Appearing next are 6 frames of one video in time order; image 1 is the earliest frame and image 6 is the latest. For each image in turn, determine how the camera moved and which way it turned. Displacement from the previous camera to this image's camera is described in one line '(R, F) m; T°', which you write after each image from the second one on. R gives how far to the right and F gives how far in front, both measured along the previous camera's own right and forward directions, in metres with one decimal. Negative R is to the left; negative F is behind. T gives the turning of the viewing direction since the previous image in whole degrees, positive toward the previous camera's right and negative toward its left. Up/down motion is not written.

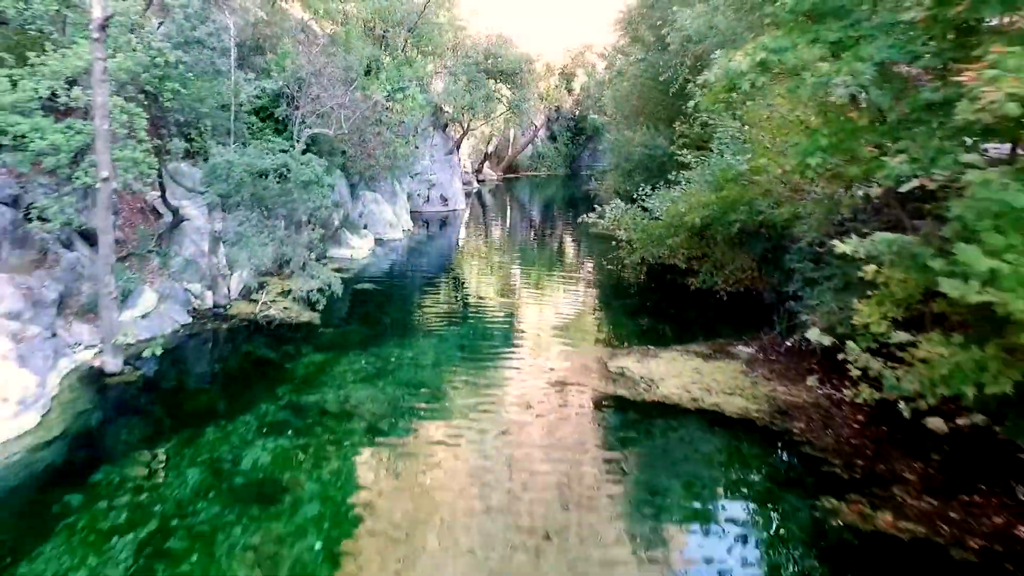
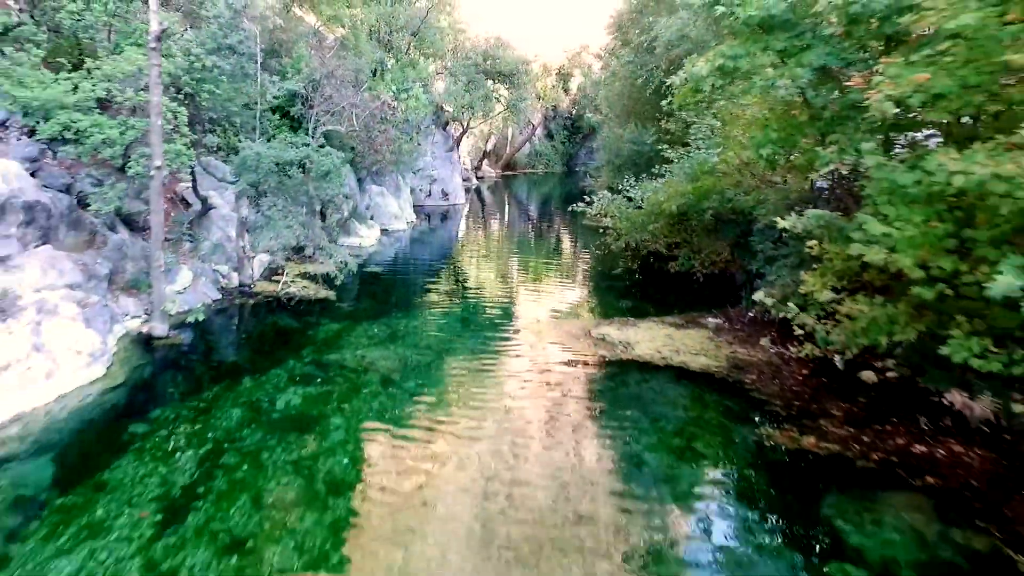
(+0.1, -1.5) m; 0°
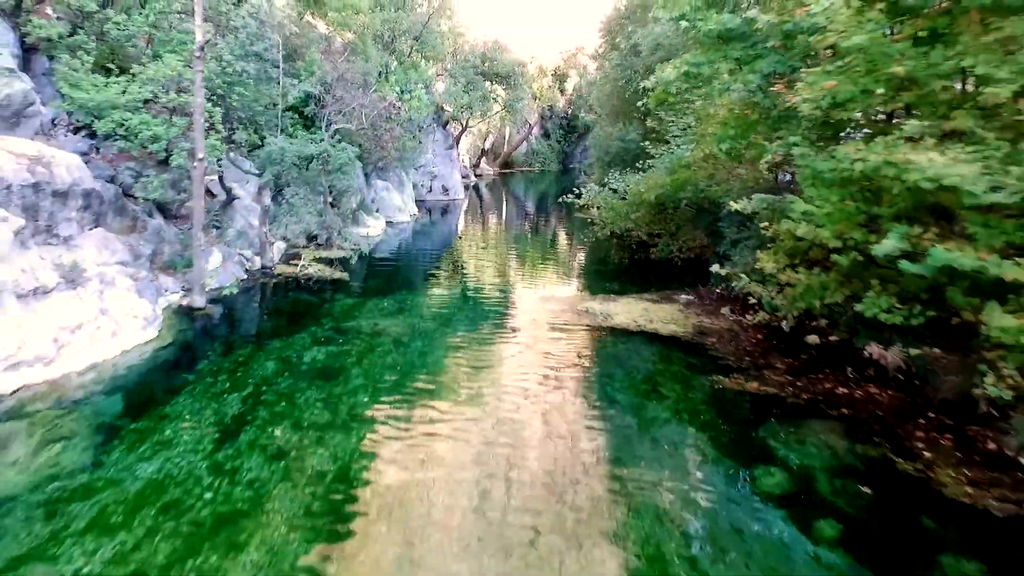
(+0.1, -1.6) m; 0°
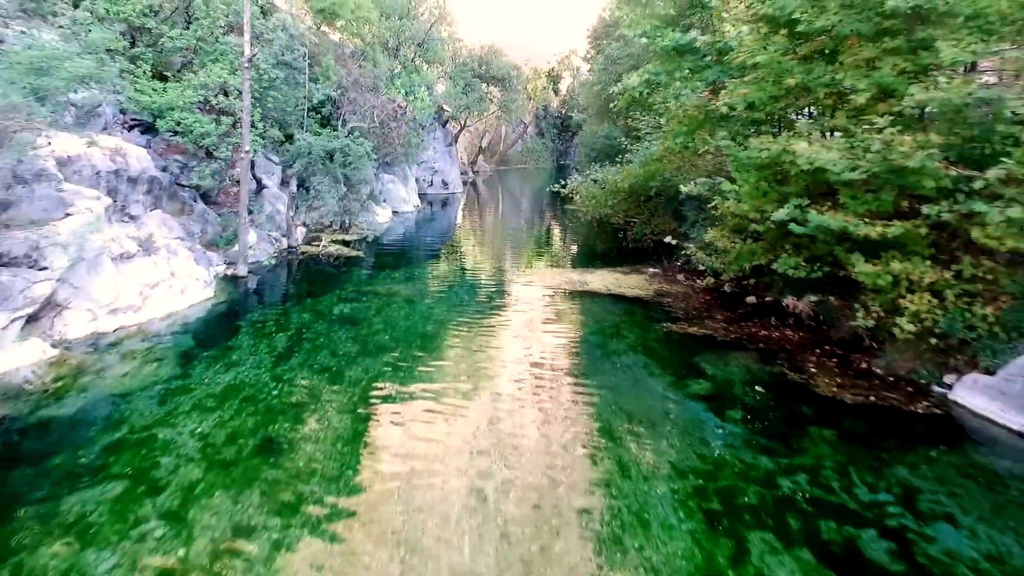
(+0.1, -2.5) m; 0°
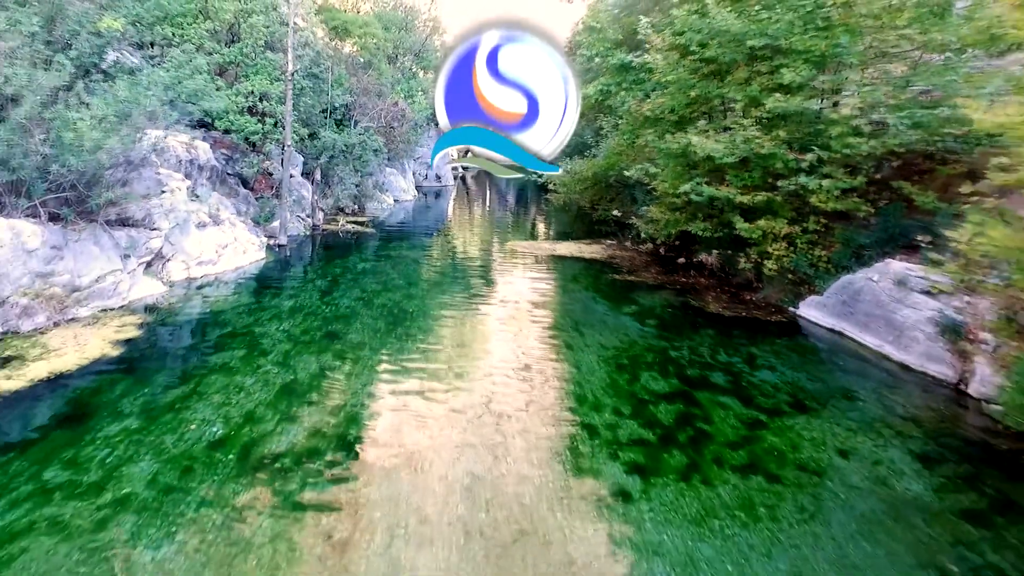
(+0.1, -4.1) m; +1°
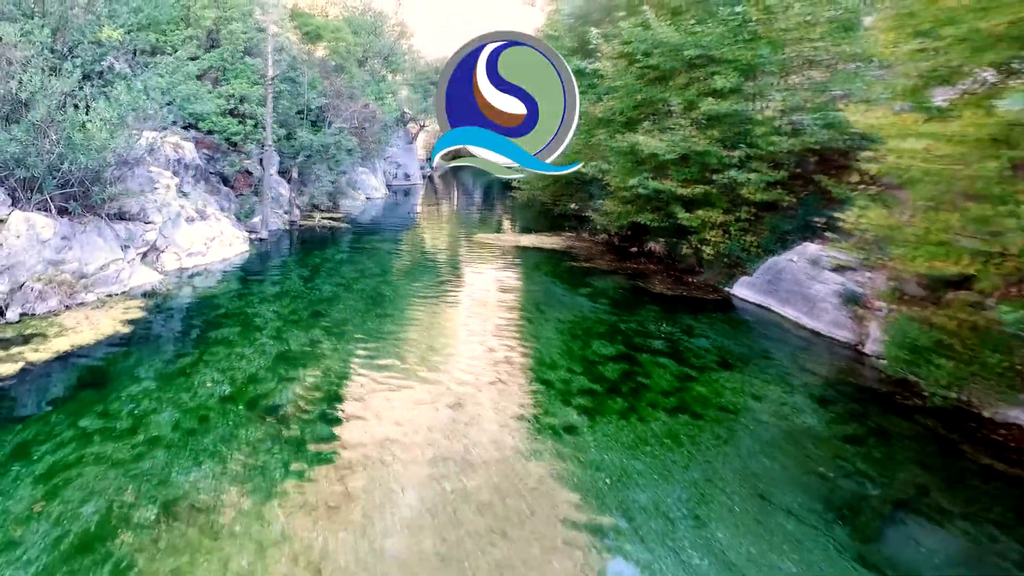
(+0.1, -1.5) m; +2°
